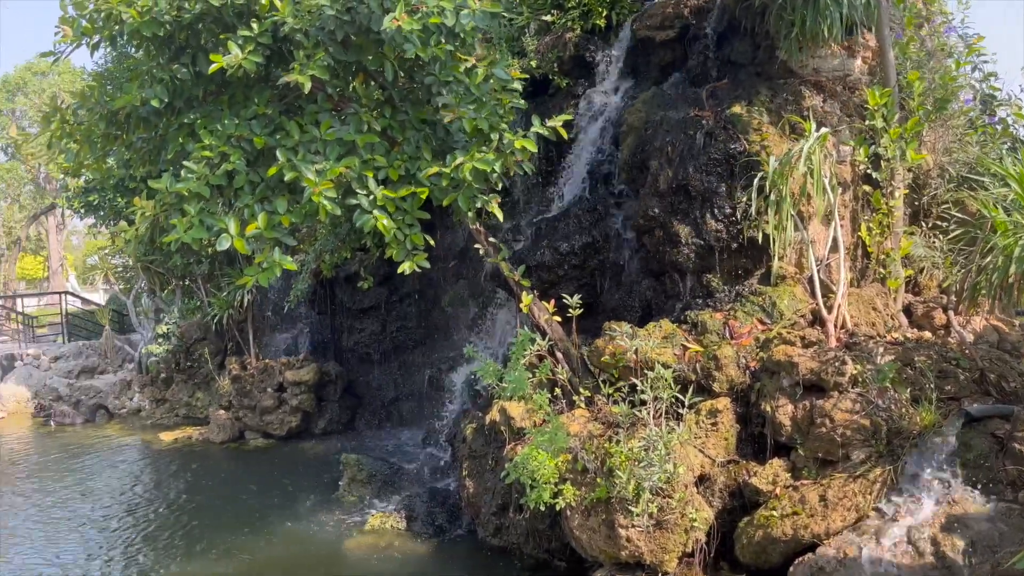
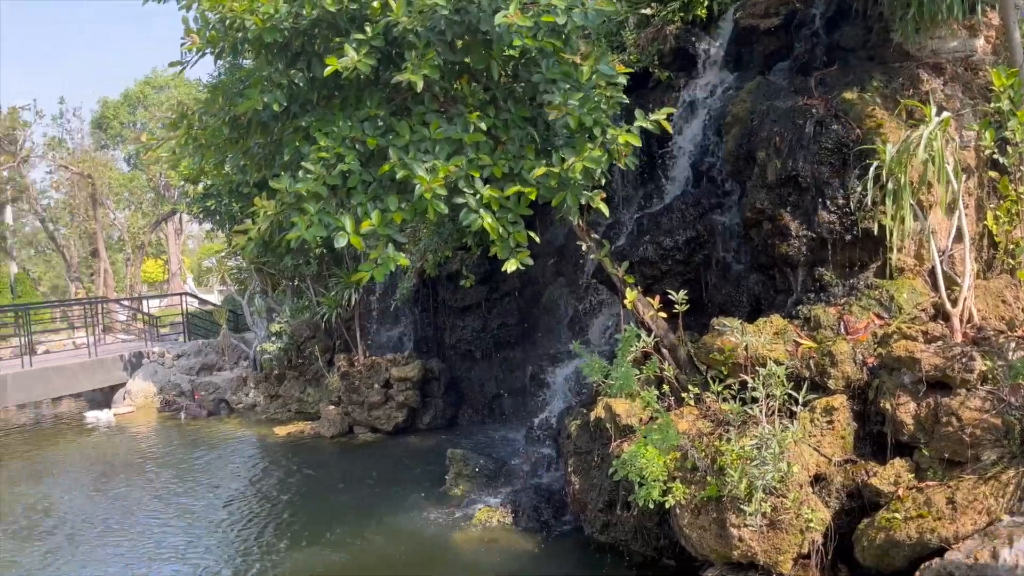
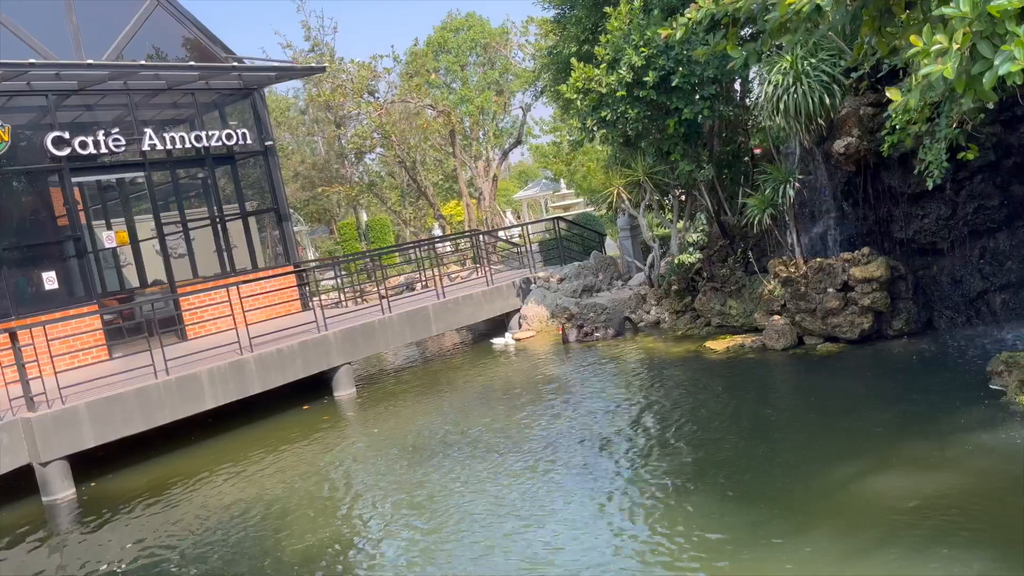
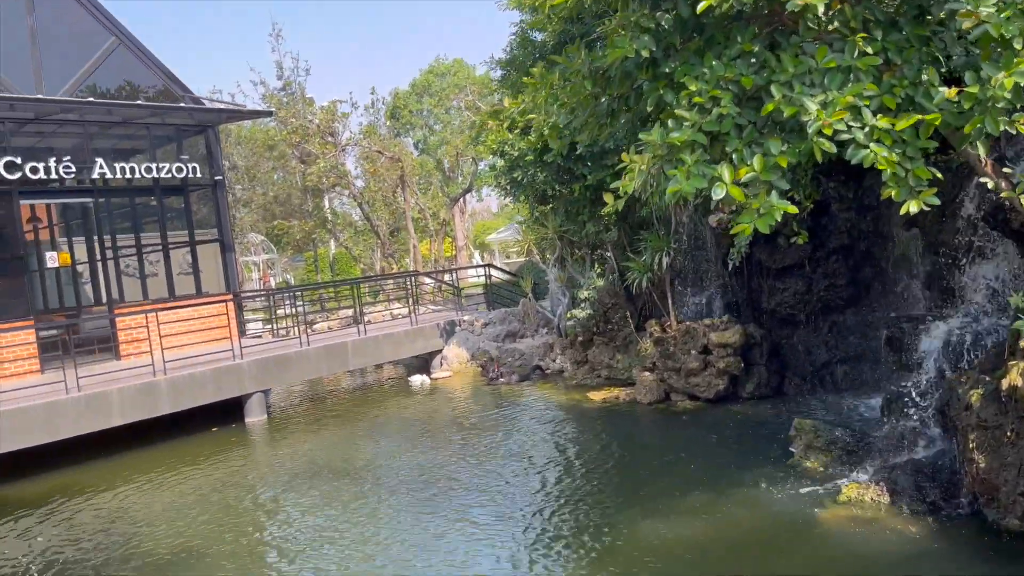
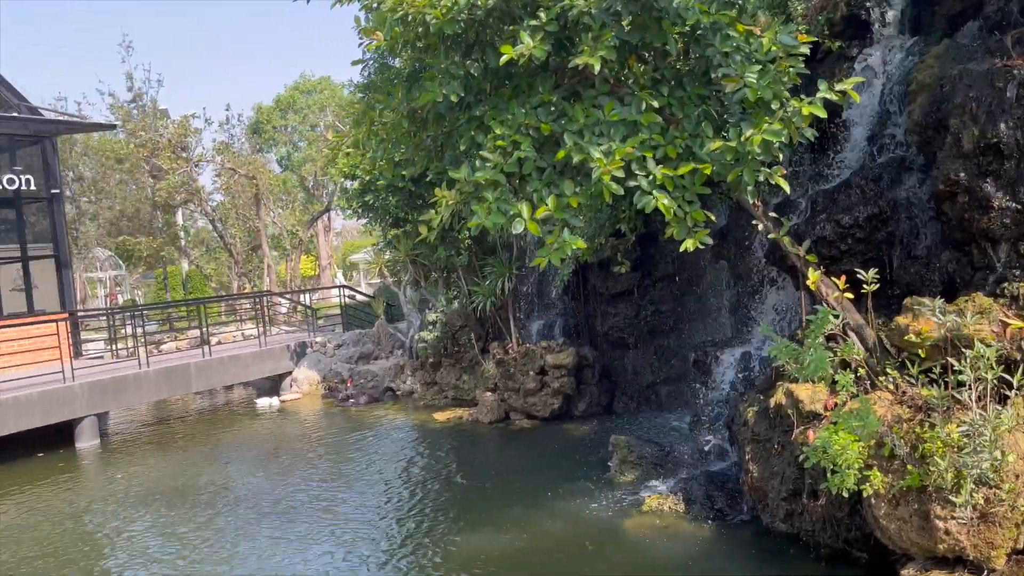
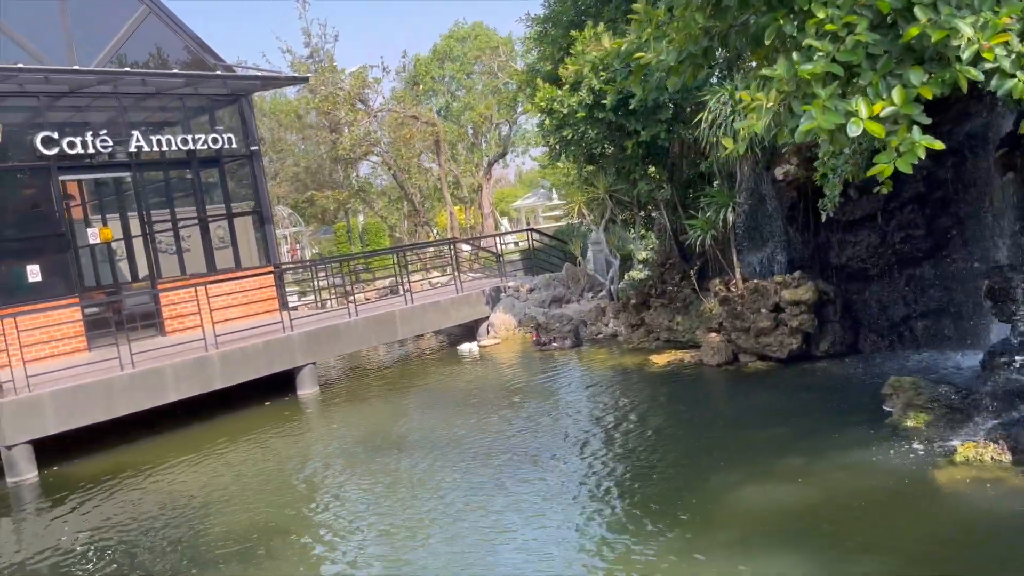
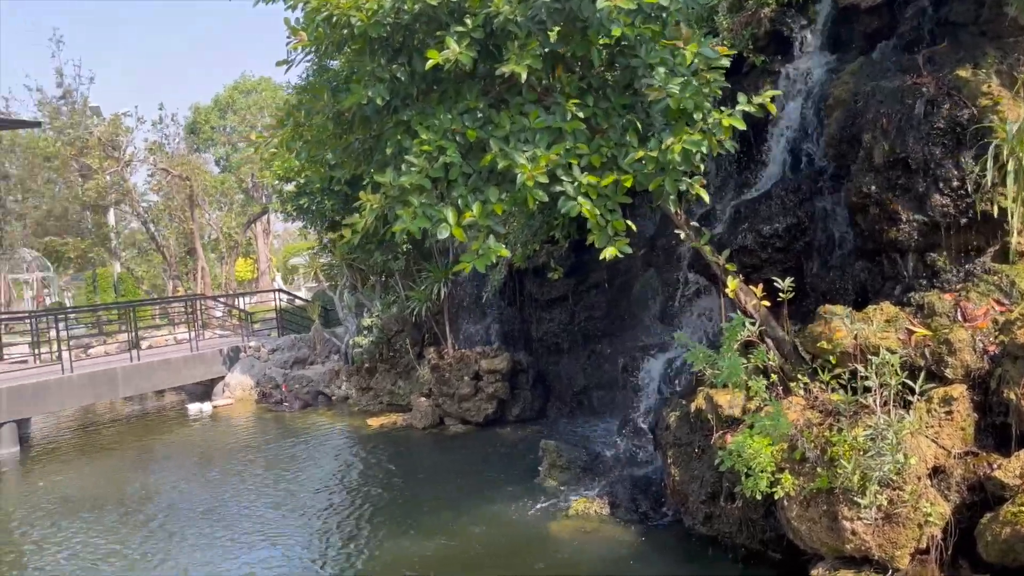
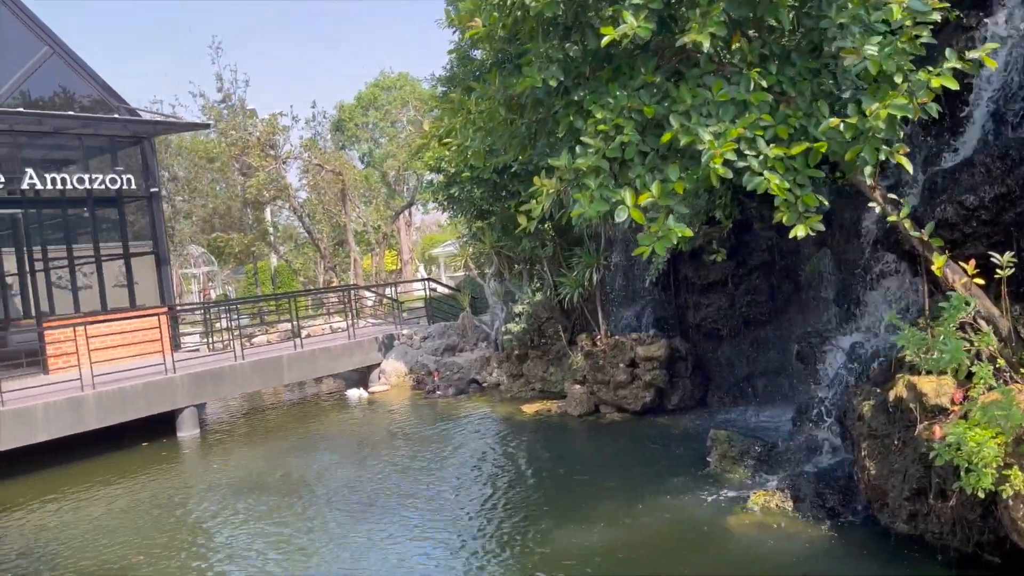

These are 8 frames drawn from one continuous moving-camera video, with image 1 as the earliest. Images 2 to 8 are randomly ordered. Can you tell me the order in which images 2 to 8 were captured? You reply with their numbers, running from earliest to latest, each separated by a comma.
2, 7, 5, 8, 4, 6, 3
